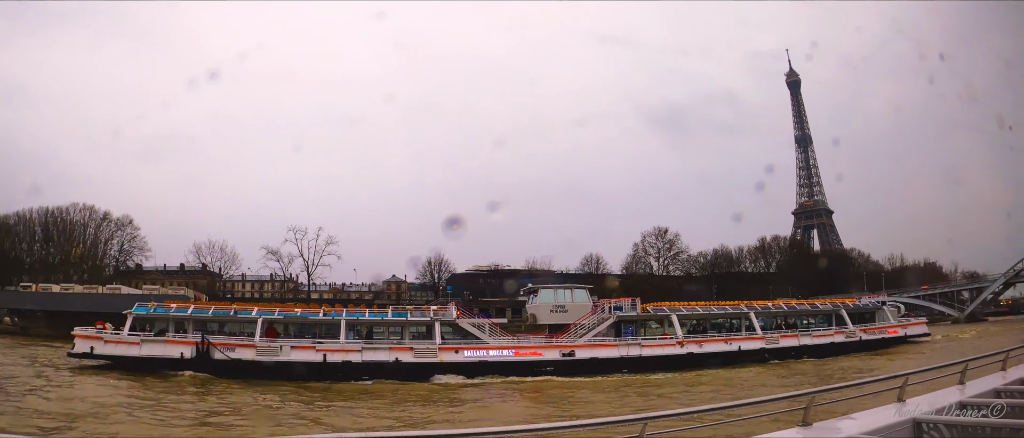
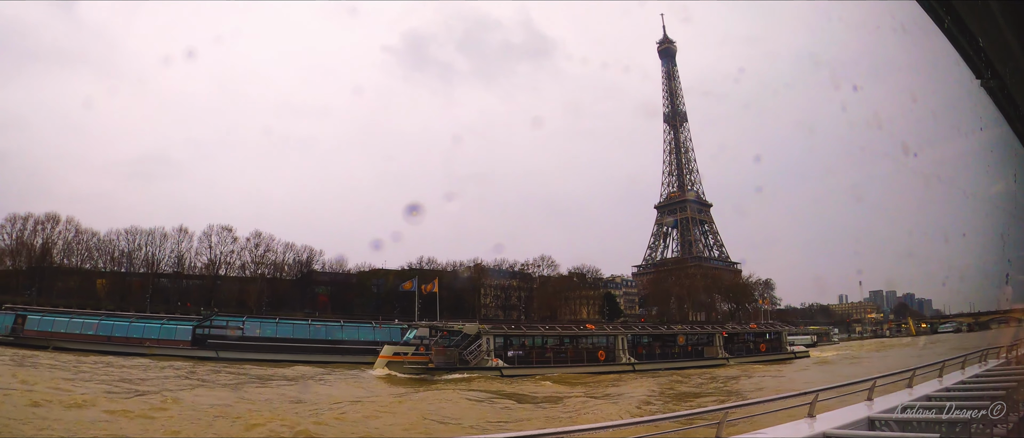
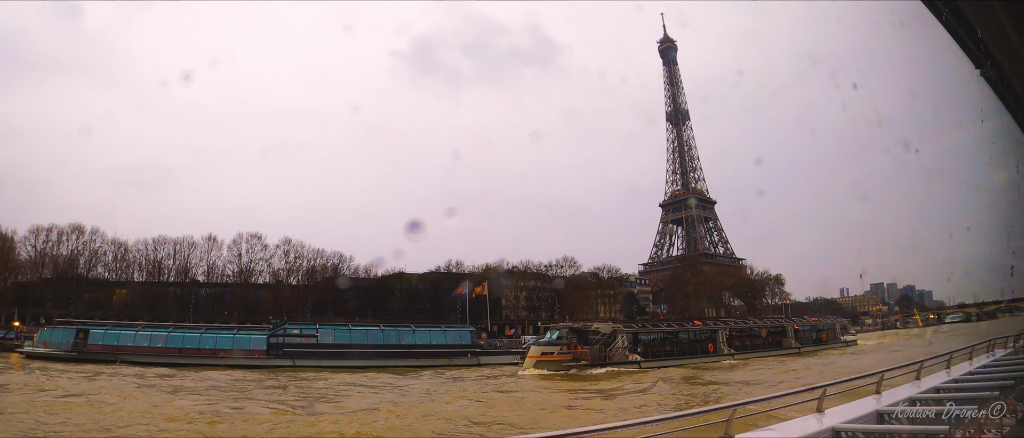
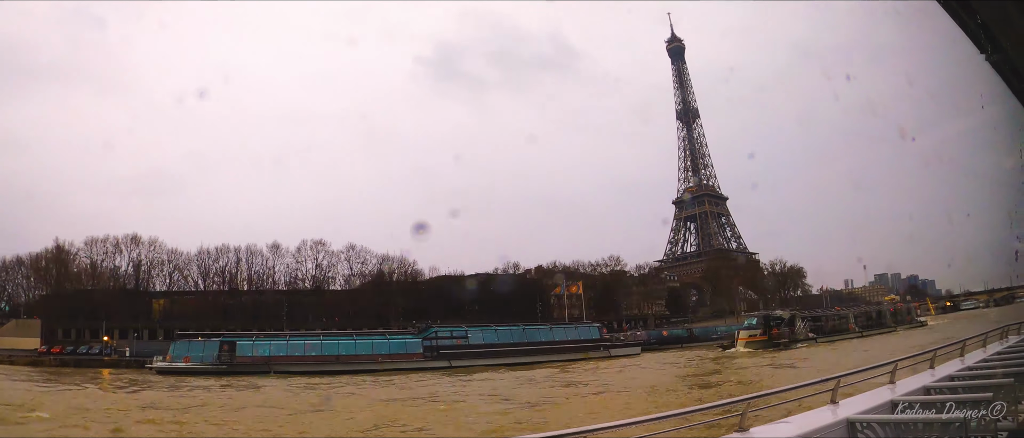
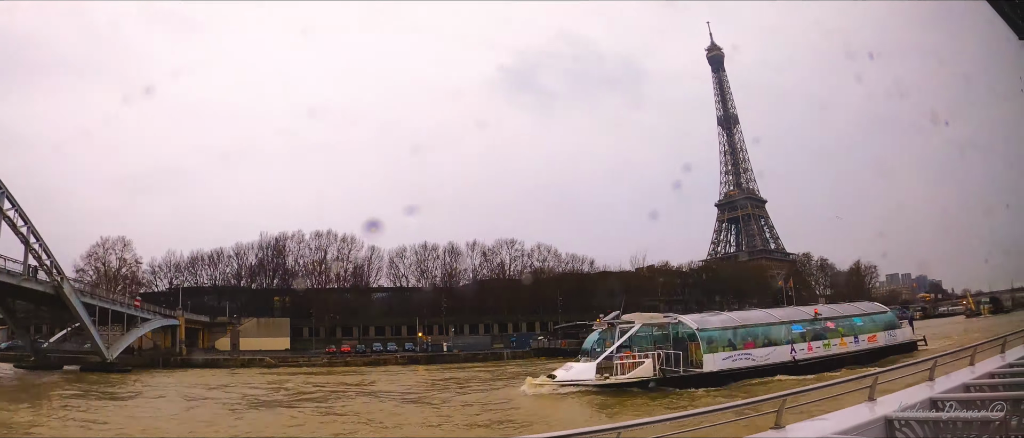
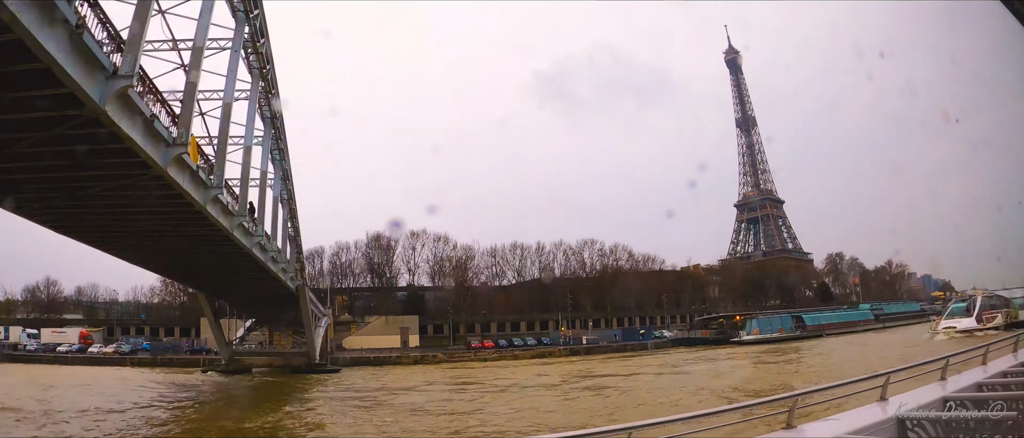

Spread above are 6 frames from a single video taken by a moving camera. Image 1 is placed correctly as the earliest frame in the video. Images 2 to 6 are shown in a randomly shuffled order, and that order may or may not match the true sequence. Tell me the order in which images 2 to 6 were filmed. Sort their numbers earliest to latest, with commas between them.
6, 5, 4, 3, 2
